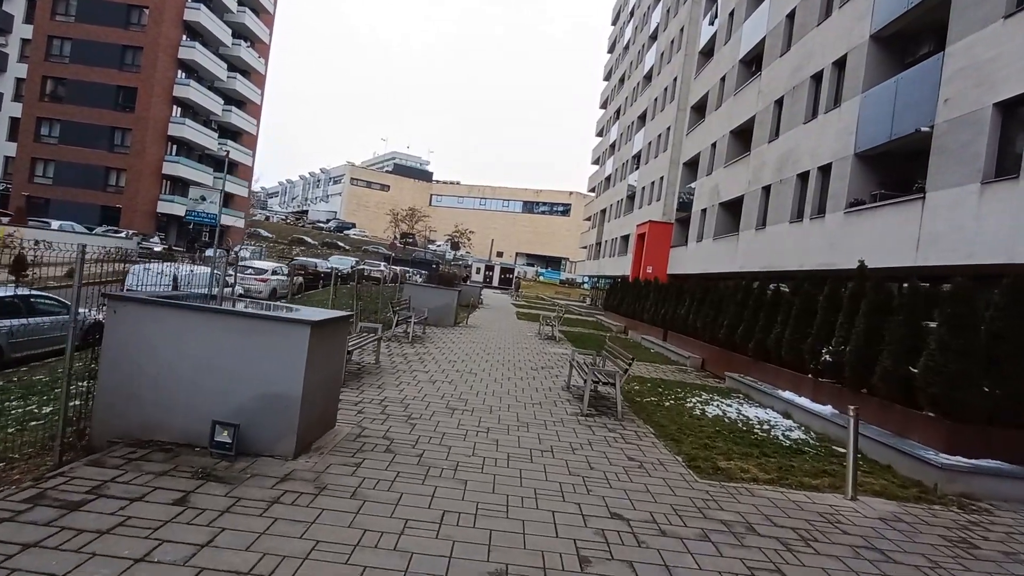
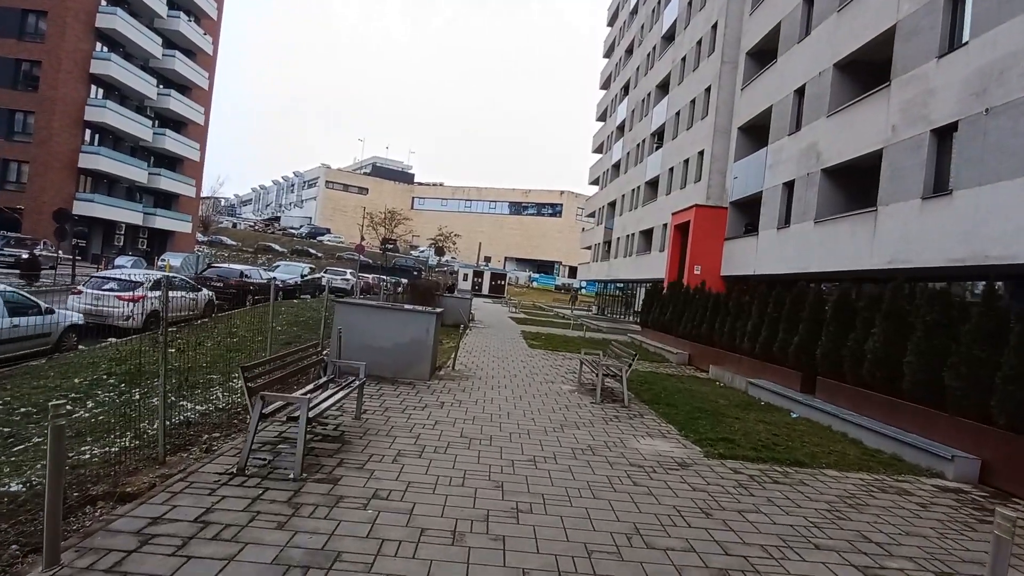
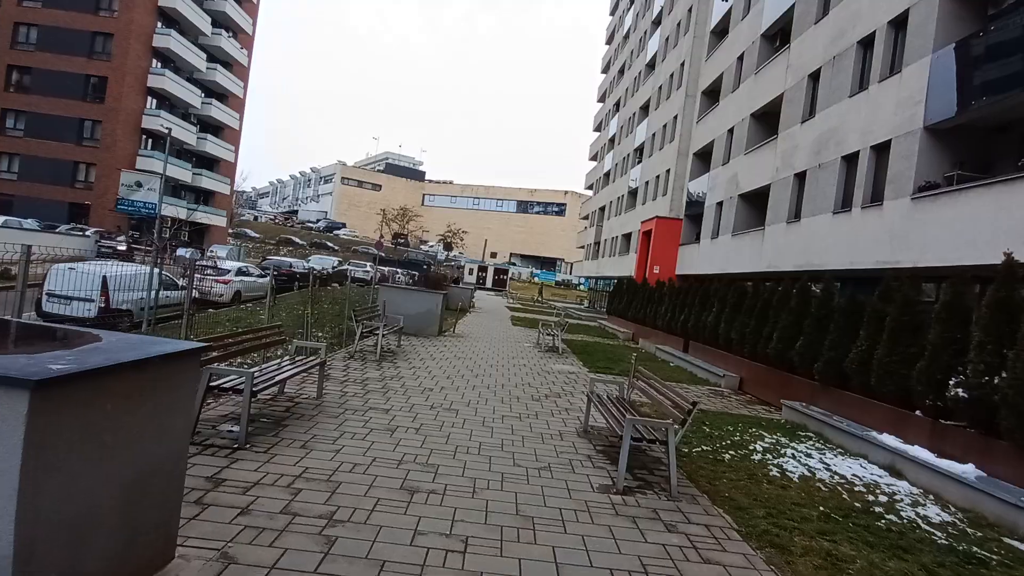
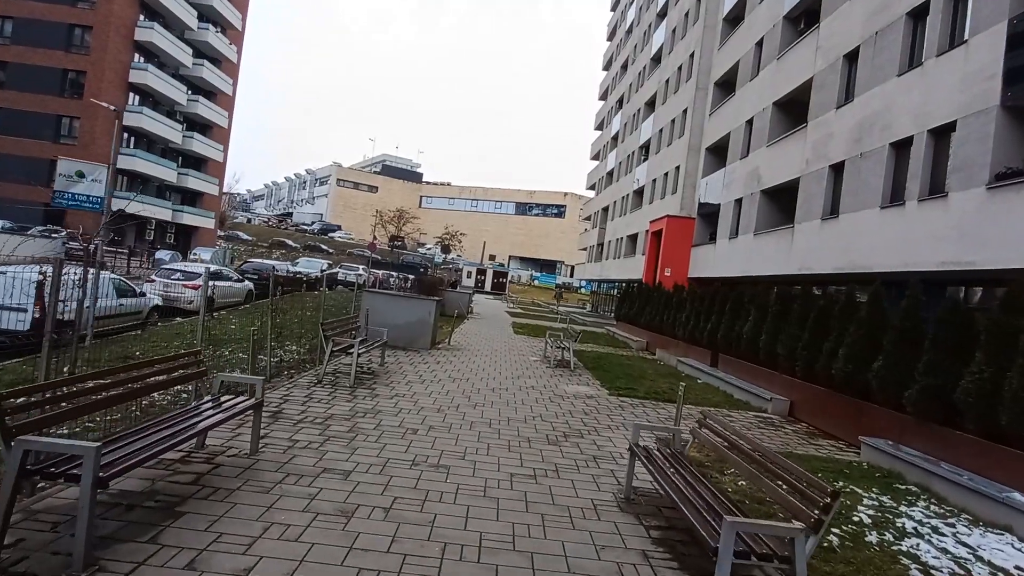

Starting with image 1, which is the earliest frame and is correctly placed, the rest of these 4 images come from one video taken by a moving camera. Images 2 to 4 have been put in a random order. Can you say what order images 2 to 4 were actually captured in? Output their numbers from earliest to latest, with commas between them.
3, 4, 2
